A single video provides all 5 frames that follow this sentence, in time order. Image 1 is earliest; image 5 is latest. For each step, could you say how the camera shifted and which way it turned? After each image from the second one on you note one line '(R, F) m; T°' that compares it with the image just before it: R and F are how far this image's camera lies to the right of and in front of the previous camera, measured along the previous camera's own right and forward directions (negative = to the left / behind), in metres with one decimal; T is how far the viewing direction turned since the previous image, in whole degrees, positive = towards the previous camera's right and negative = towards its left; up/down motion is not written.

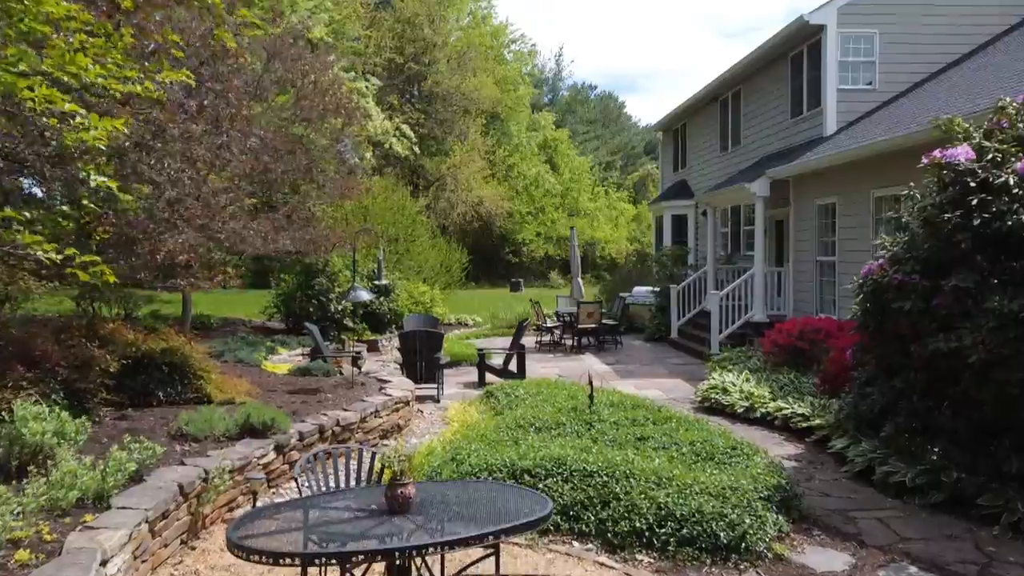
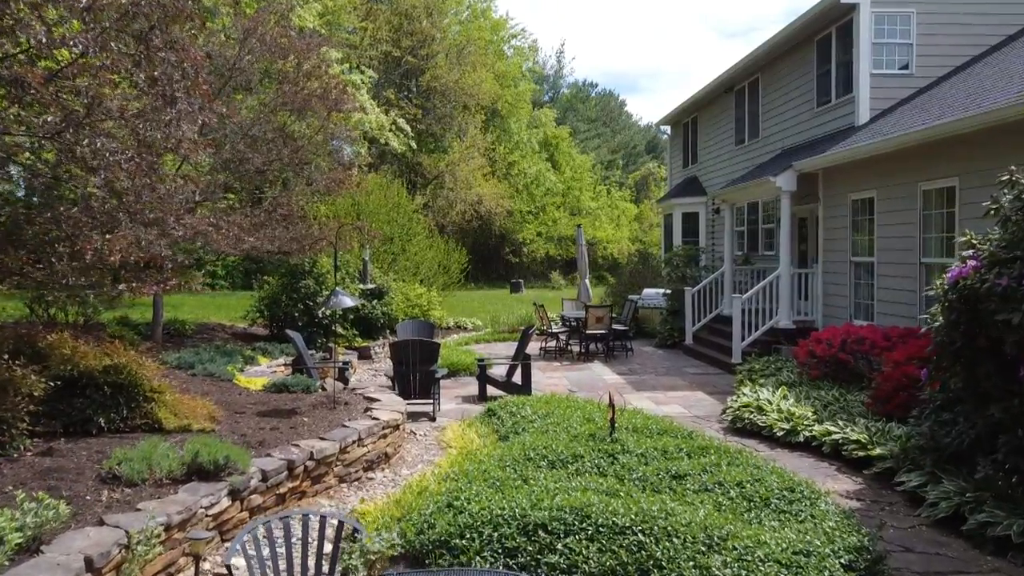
(-0.1, +1.0) m; 0°
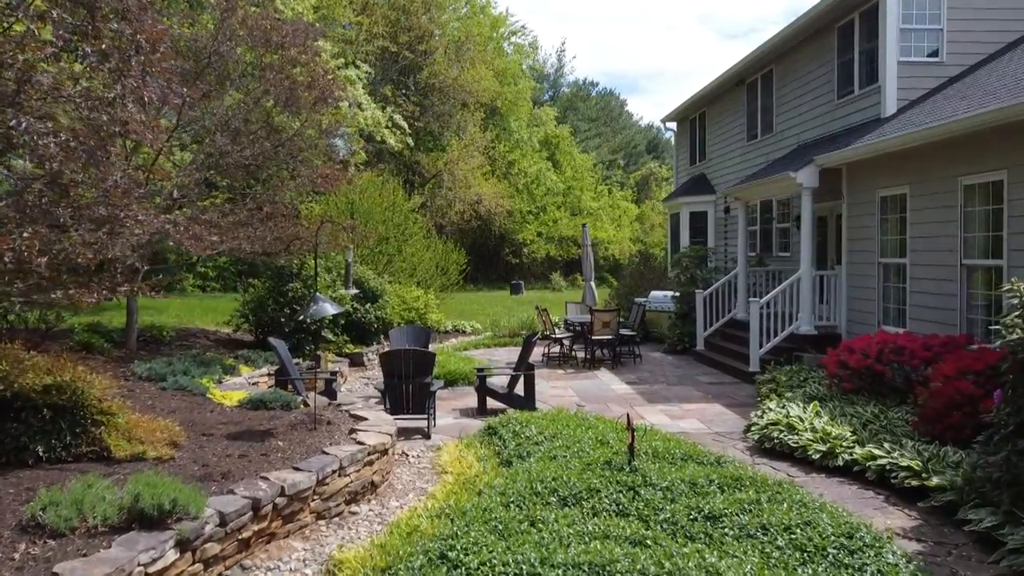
(0.0, +0.7) m; 0°
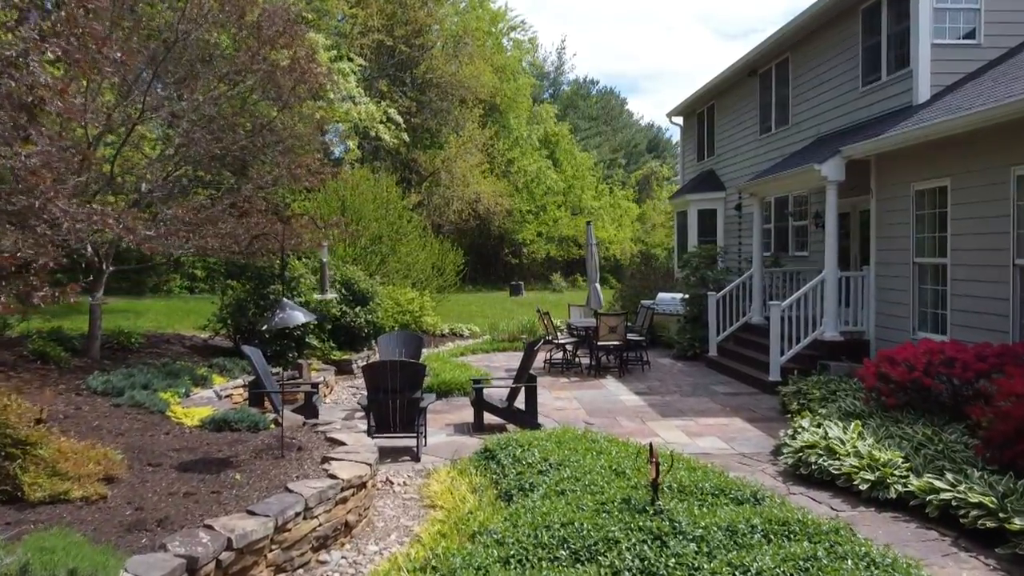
(0.0, +0.8) m; 0°
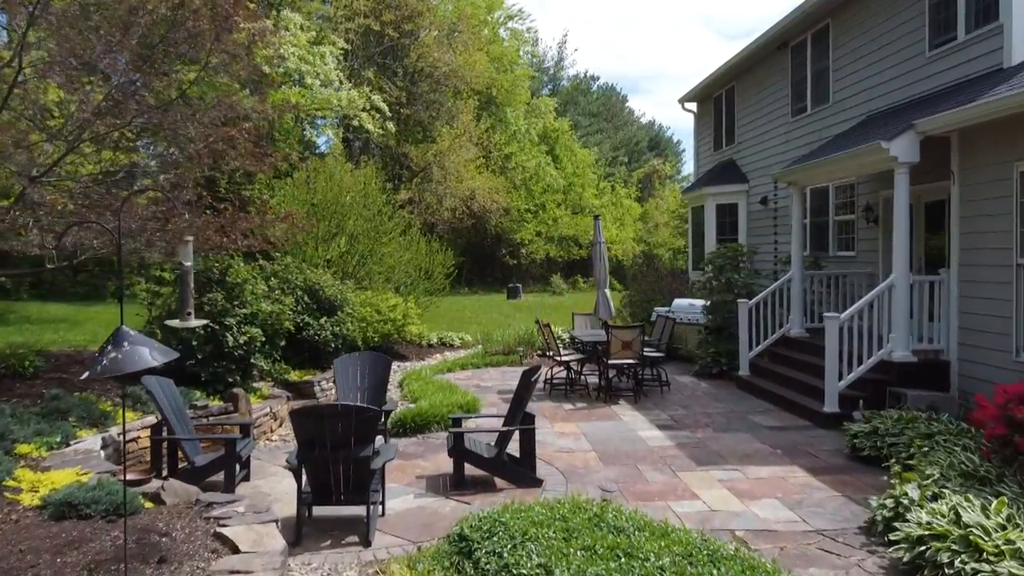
(+0.1, +1.9) m; 0°
